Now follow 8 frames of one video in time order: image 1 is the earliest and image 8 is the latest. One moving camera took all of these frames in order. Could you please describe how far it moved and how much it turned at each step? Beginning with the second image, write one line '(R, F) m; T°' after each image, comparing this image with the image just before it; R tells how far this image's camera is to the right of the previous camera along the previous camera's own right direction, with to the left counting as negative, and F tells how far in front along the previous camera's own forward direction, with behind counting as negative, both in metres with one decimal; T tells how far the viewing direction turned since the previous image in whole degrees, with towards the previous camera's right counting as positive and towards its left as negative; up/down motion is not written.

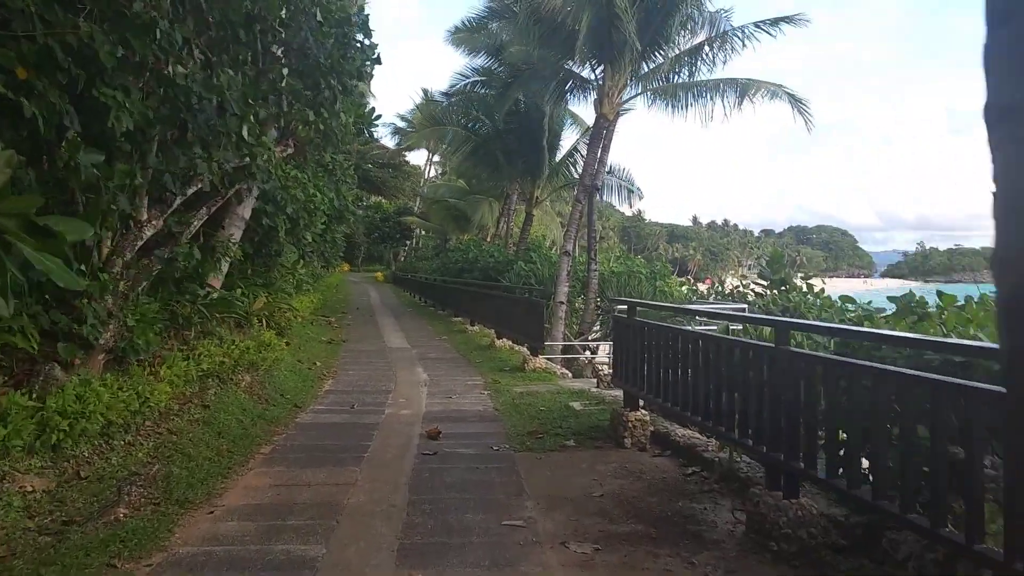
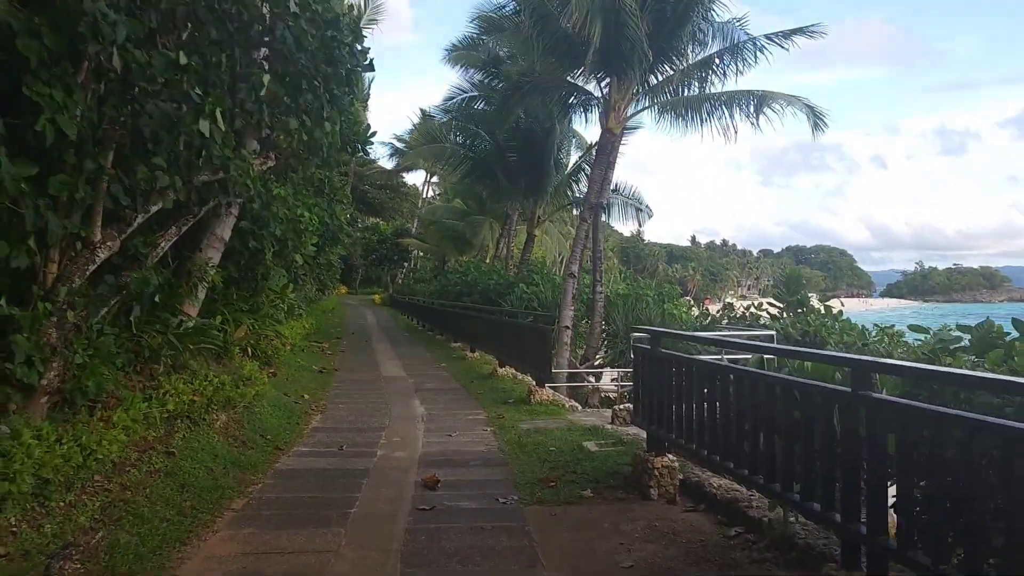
(-0.1, +0.7) m; 0°
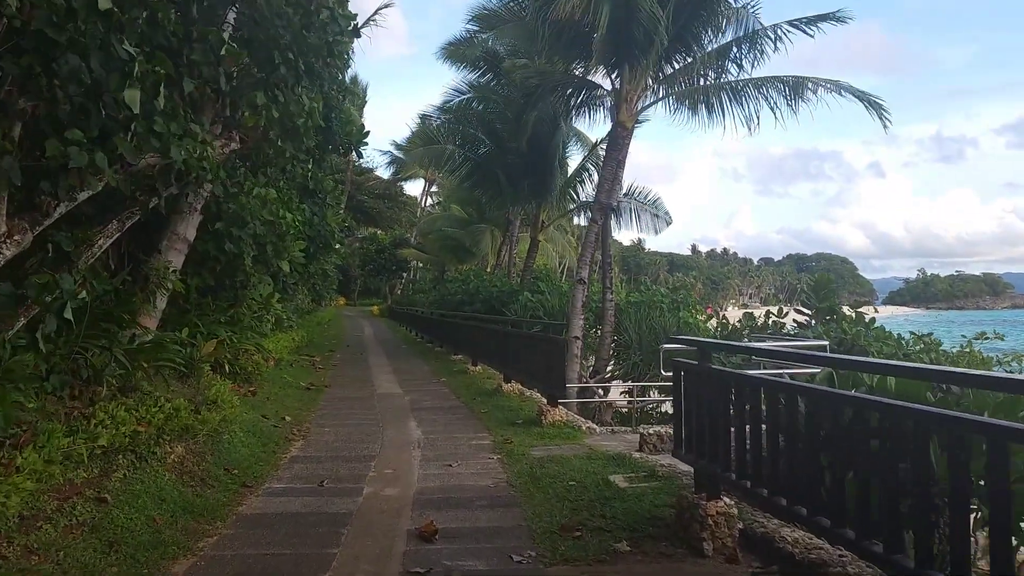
(-0.1, +1.0) m; 0°
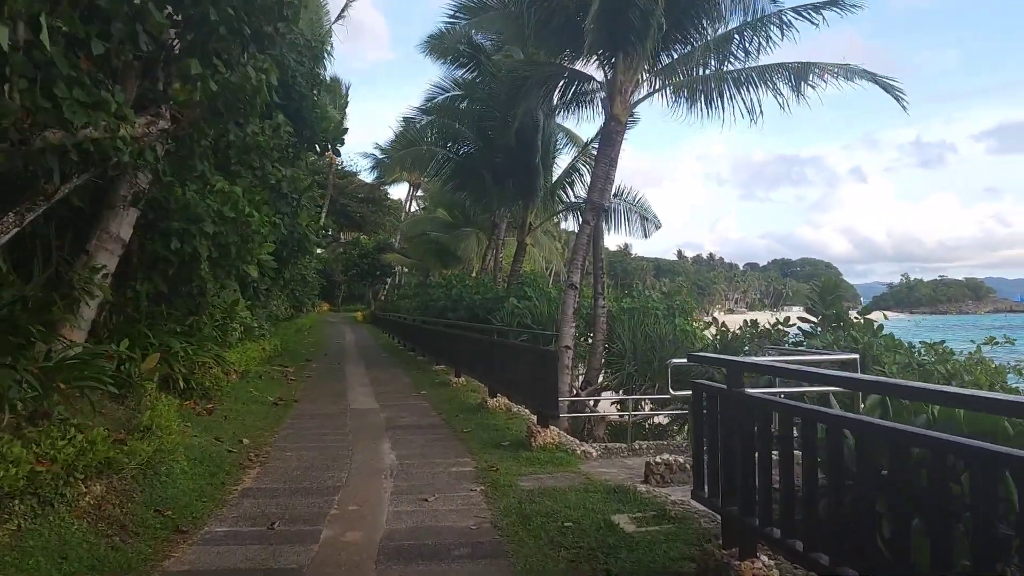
(0.0, +0.8) m; +1°
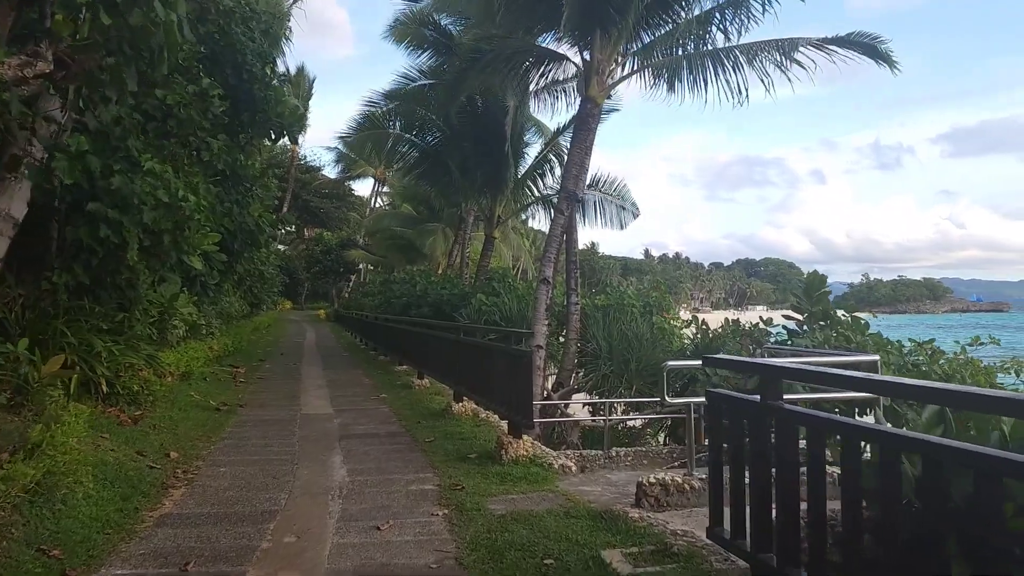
(0.0, +0.8) m; +2°
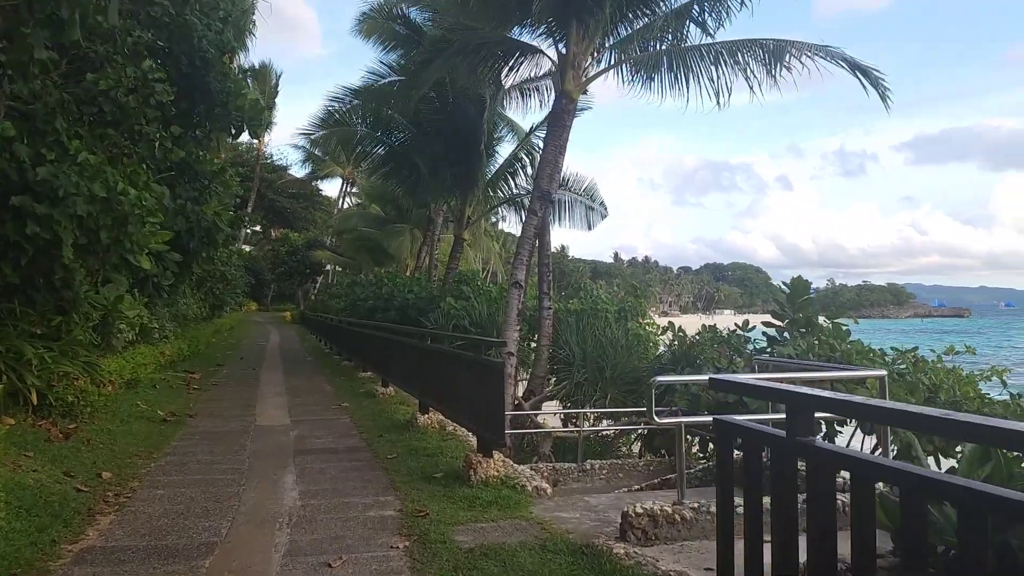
(0.0, +0.5) m; +2°
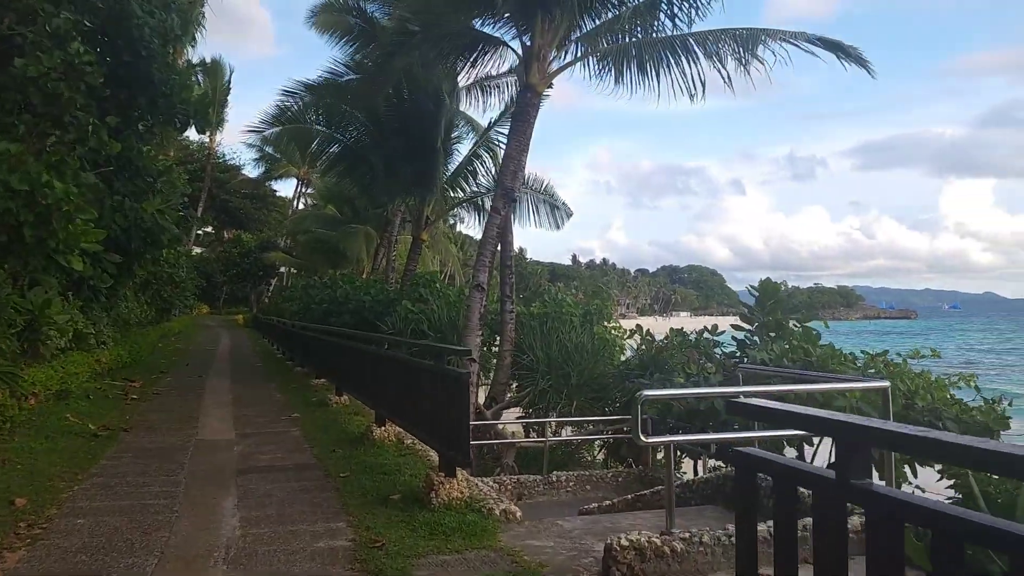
(0.0, +0.5) m; +3°
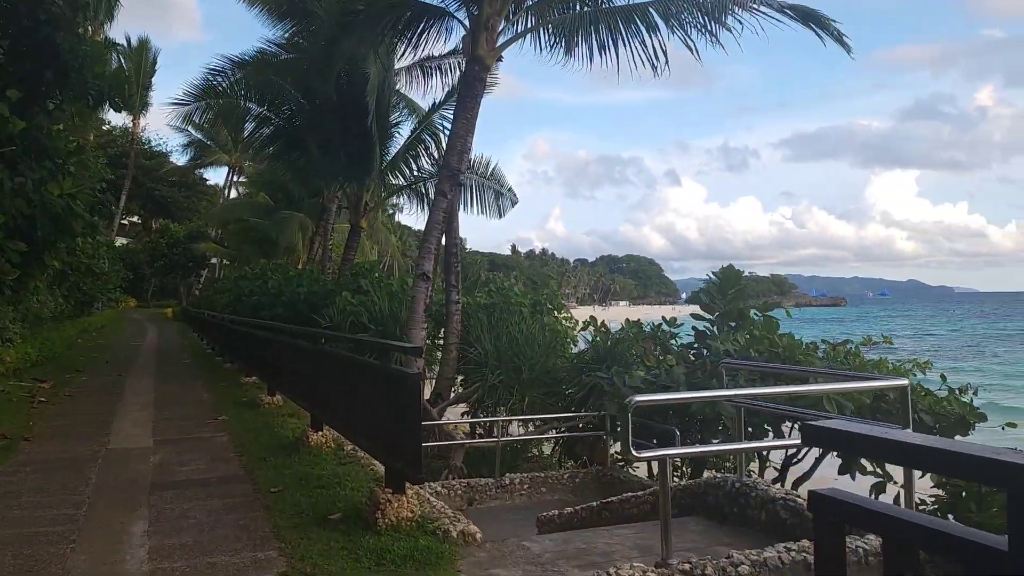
(-0.1, +0.6) m; +4°
